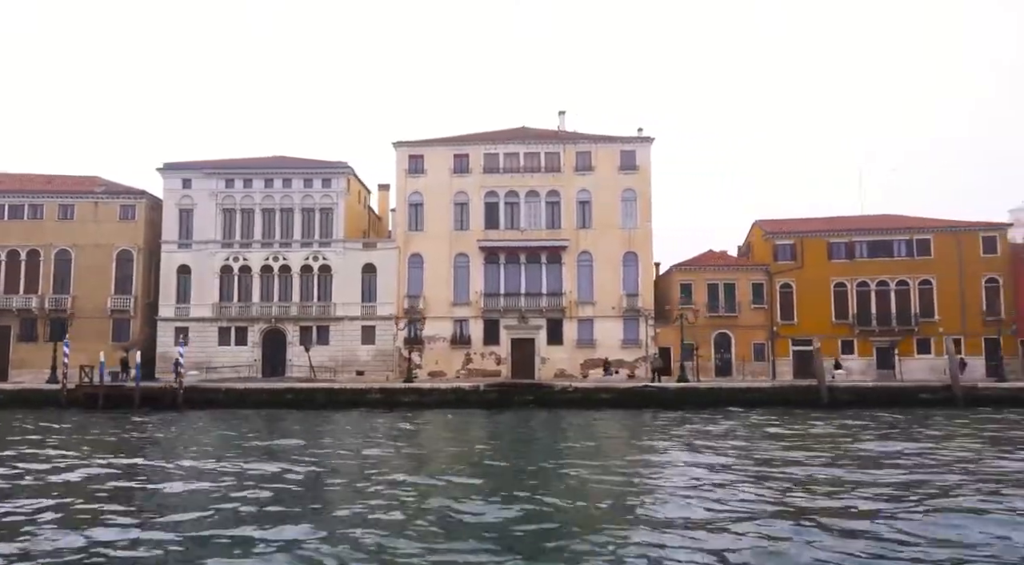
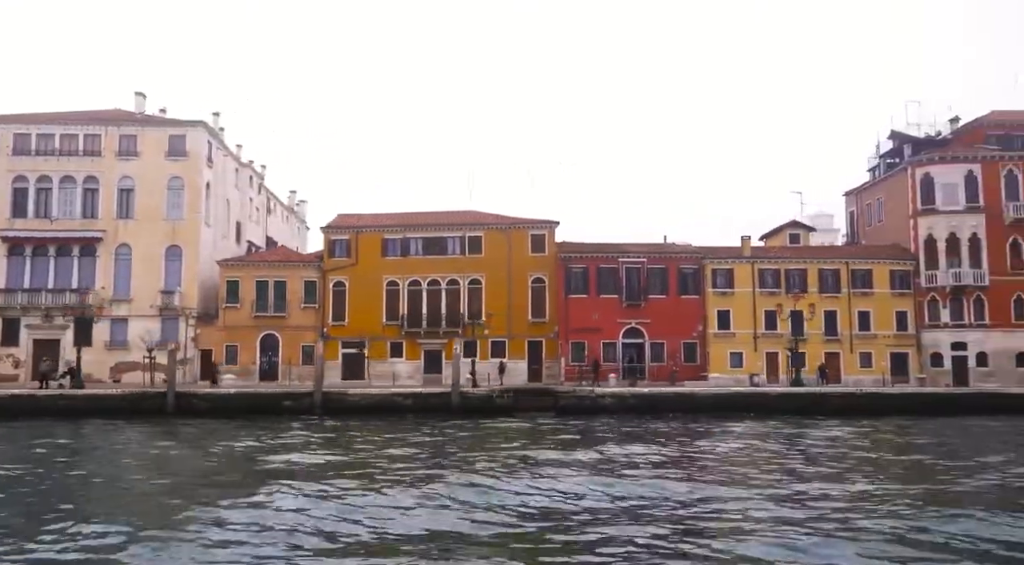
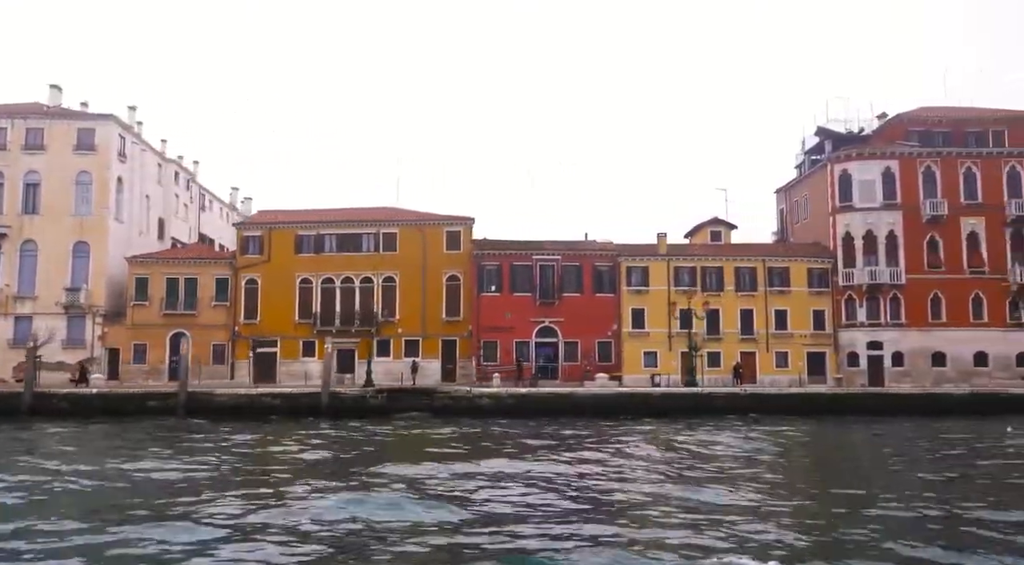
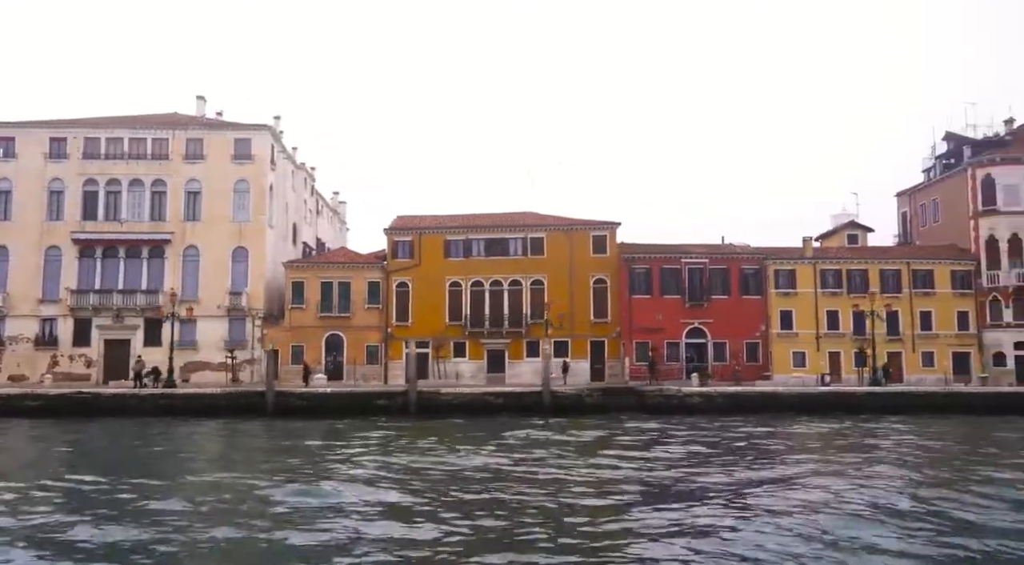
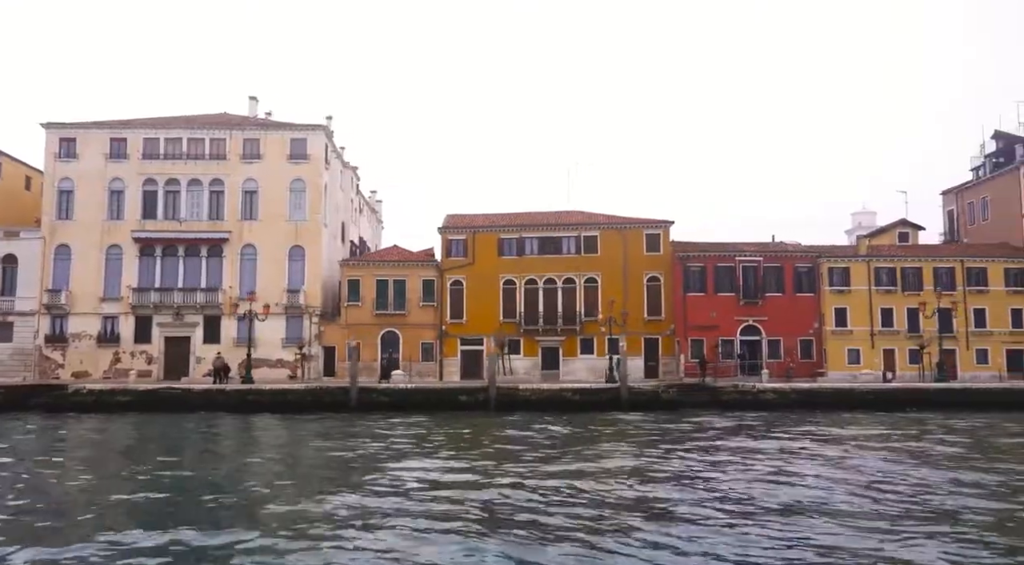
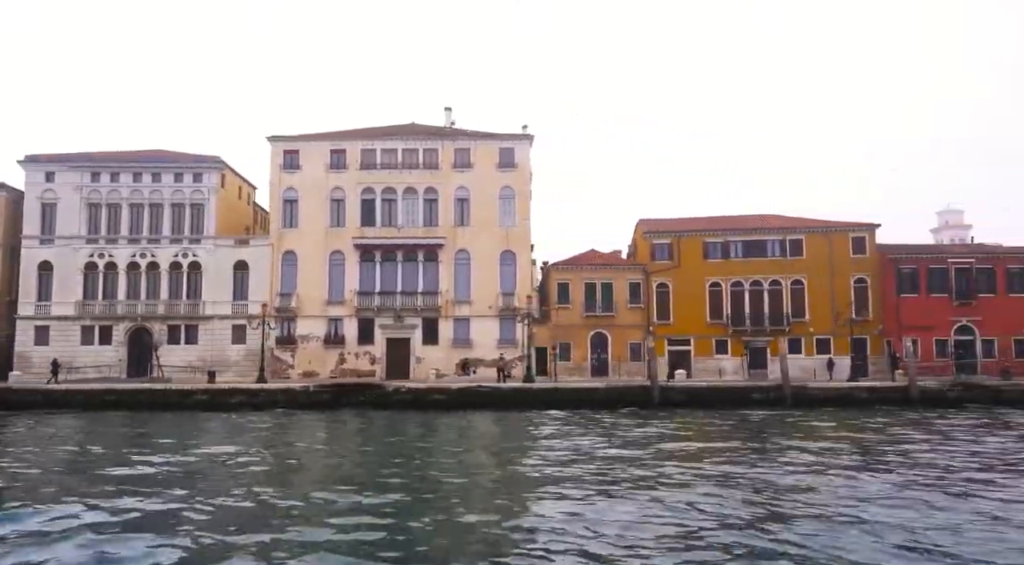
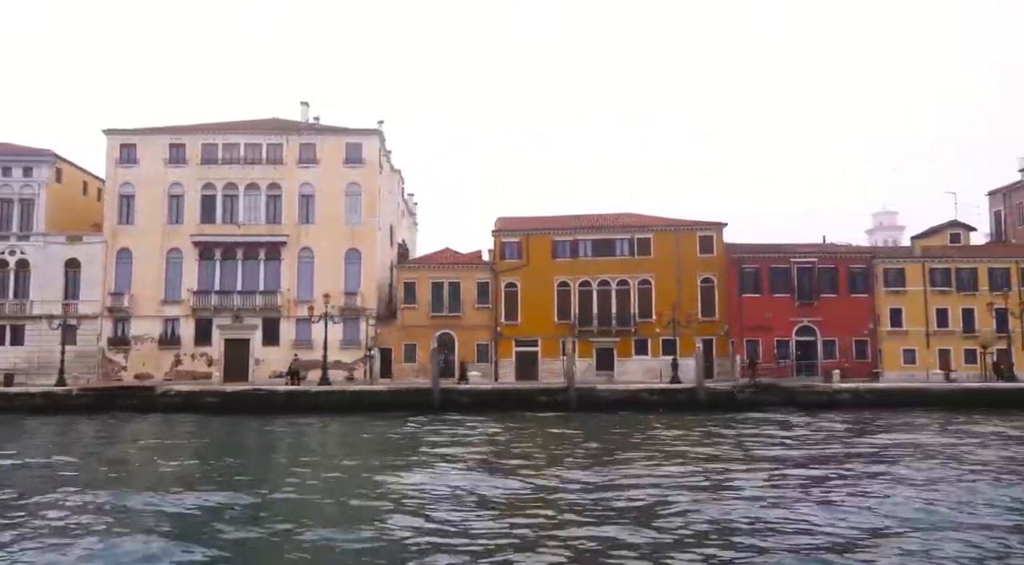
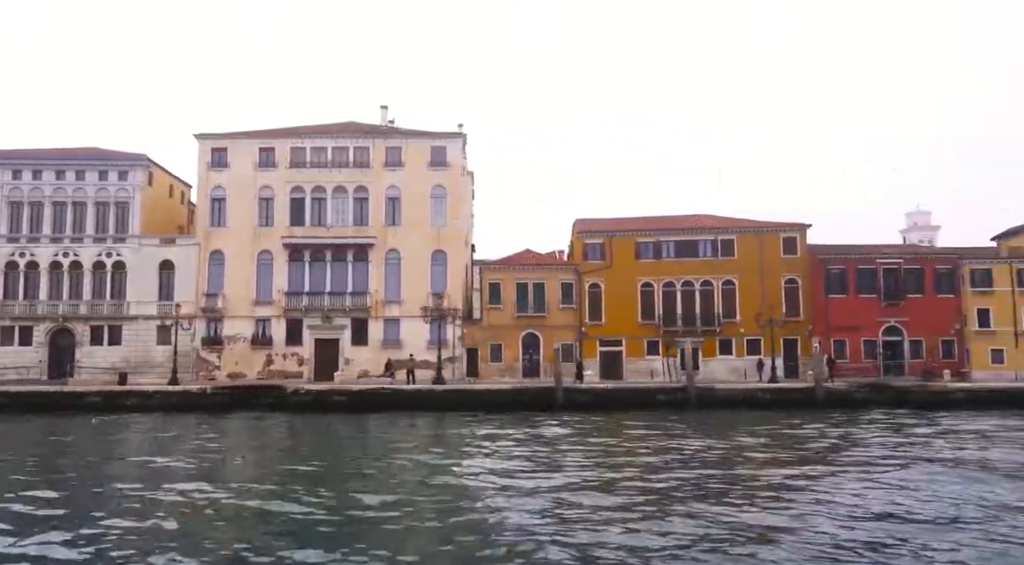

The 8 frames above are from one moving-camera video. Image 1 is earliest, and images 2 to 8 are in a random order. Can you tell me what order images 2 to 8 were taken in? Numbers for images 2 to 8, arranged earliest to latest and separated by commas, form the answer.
6, 8, 7, 5, 4, 2, 3
